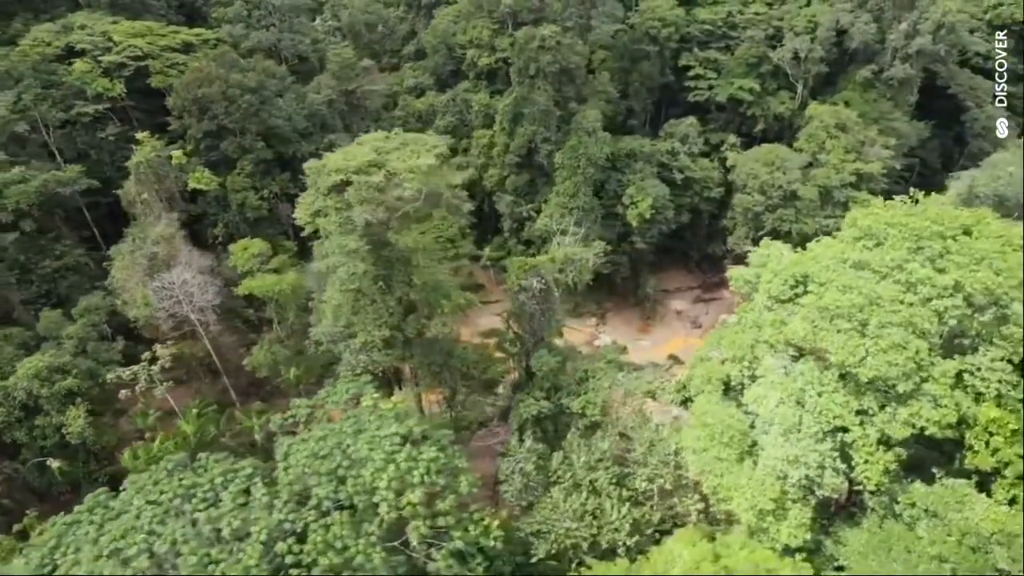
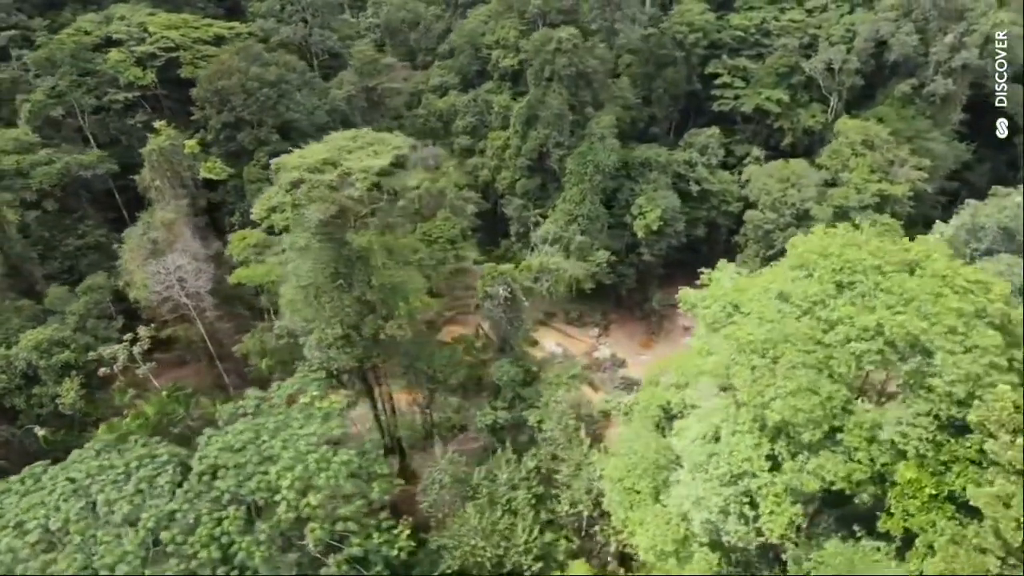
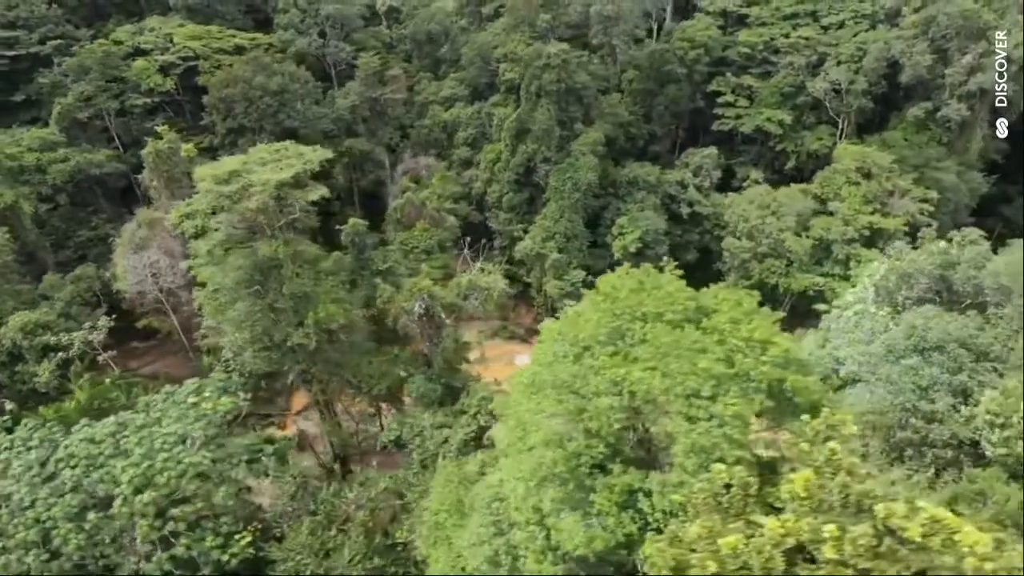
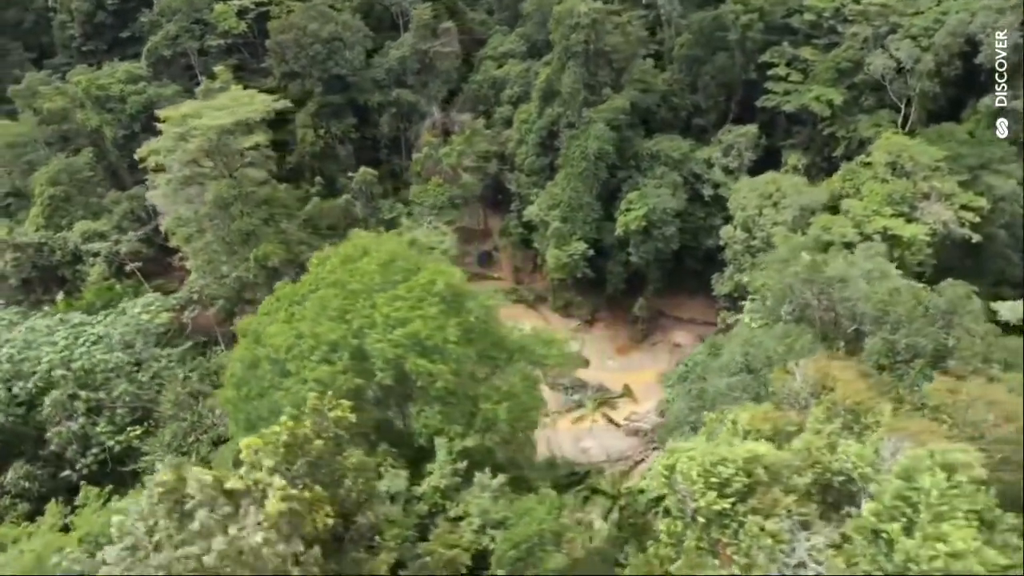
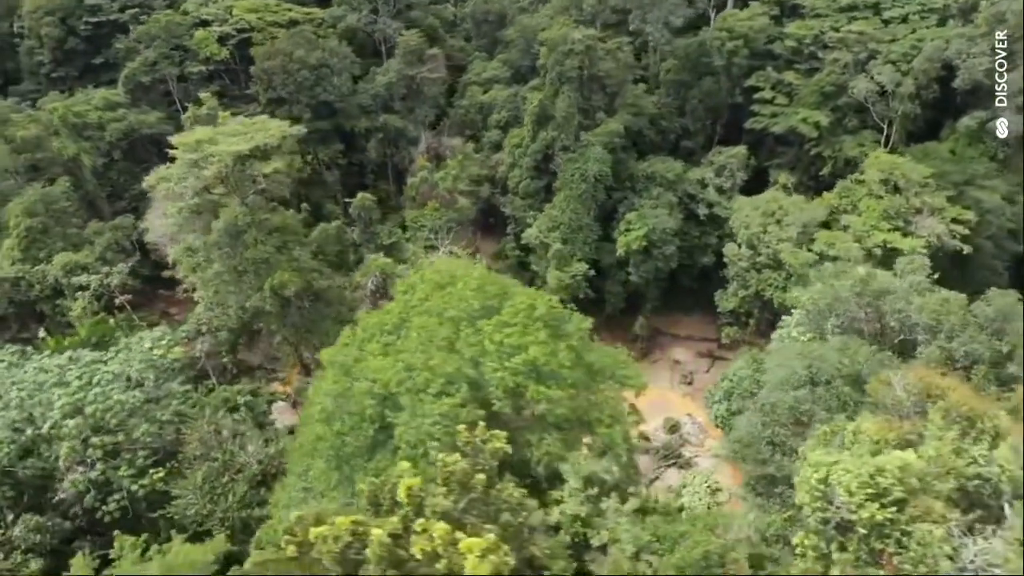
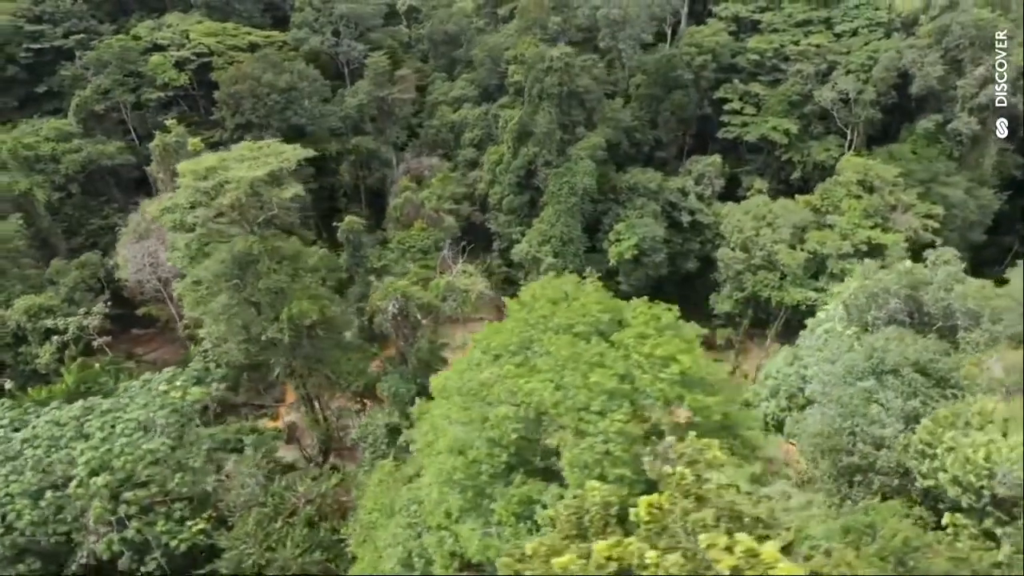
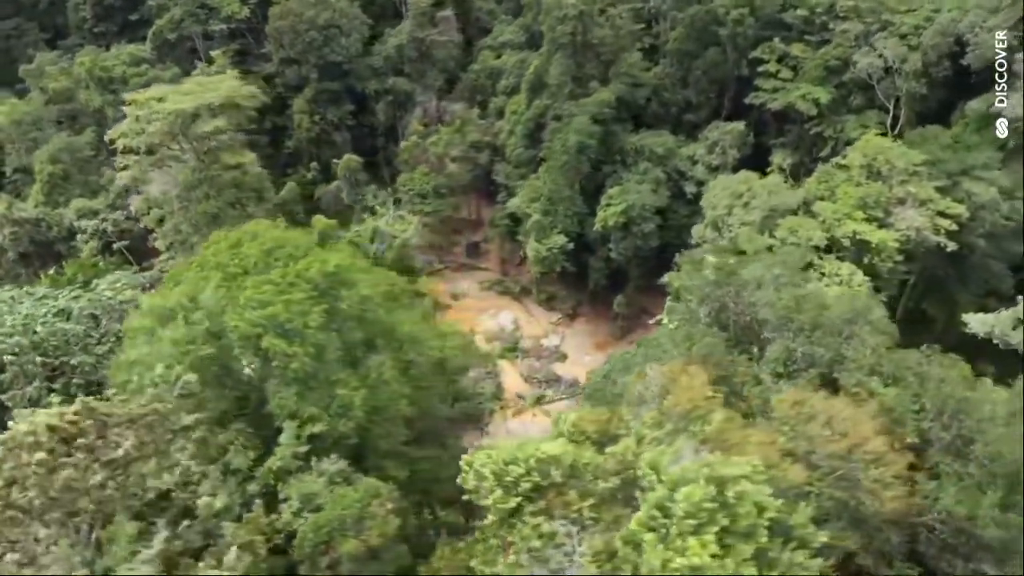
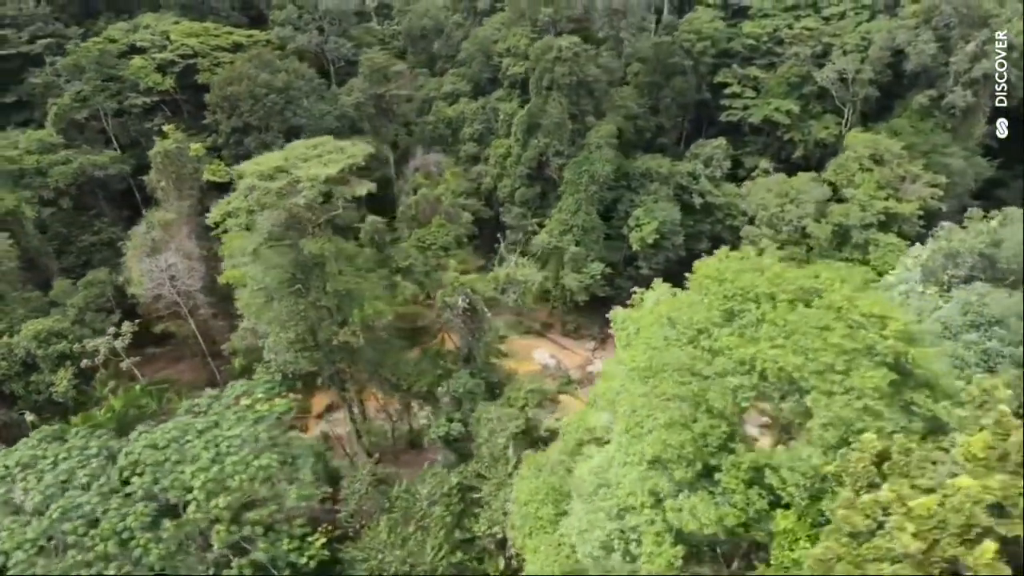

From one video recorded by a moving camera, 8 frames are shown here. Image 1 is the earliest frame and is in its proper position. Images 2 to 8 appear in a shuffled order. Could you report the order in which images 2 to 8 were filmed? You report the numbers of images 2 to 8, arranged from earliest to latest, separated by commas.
2, 8, 3, 6, 5, 4, 7
